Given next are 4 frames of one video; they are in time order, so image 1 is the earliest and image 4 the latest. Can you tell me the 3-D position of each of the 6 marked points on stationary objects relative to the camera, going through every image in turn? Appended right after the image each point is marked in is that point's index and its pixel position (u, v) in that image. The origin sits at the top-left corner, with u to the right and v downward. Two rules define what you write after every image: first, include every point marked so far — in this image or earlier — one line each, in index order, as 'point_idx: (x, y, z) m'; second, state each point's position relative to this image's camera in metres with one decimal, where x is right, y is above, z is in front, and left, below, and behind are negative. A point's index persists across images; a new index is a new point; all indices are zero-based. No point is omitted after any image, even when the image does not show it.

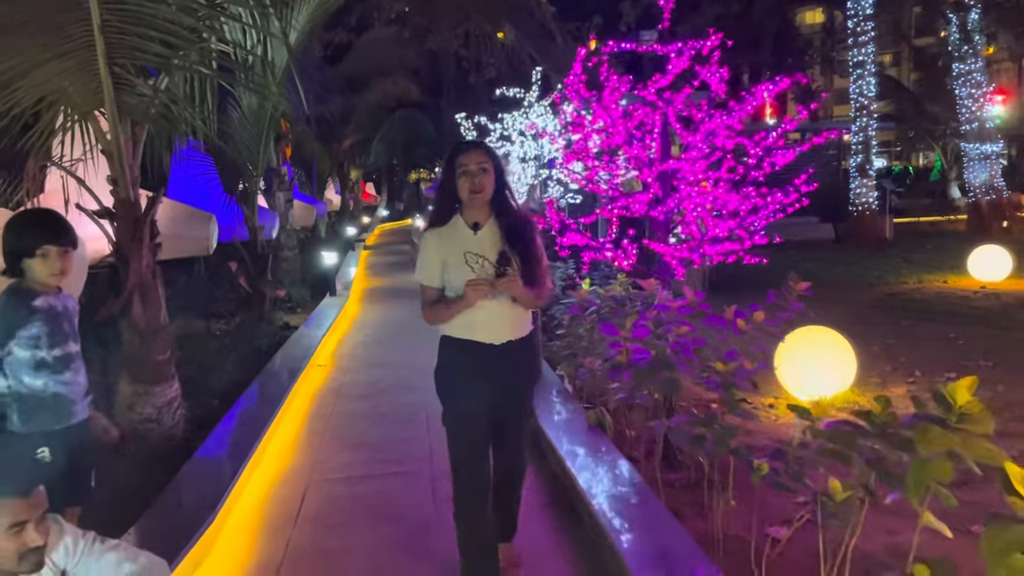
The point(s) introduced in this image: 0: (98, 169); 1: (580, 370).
0: (-3.0, +0.8, +6.1) m
1: (+0.4, -0.5, +5.5) m
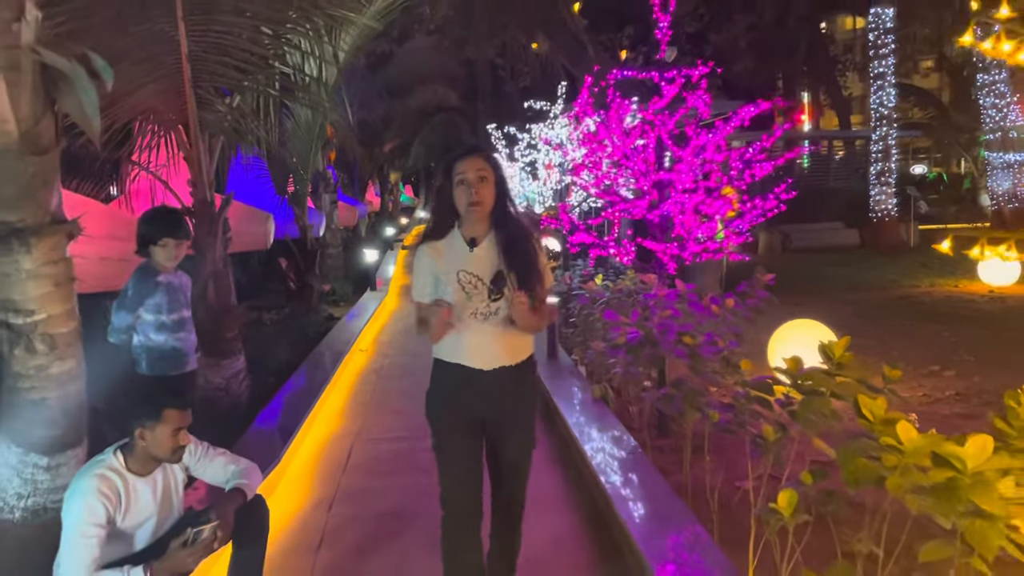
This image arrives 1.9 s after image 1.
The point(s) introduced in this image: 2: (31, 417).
0: (-2.8, +0.9, +7.0) m
1: (+0.6, -0.5, +6.3) m
2: (-1.9, -0.5, +3.4) m
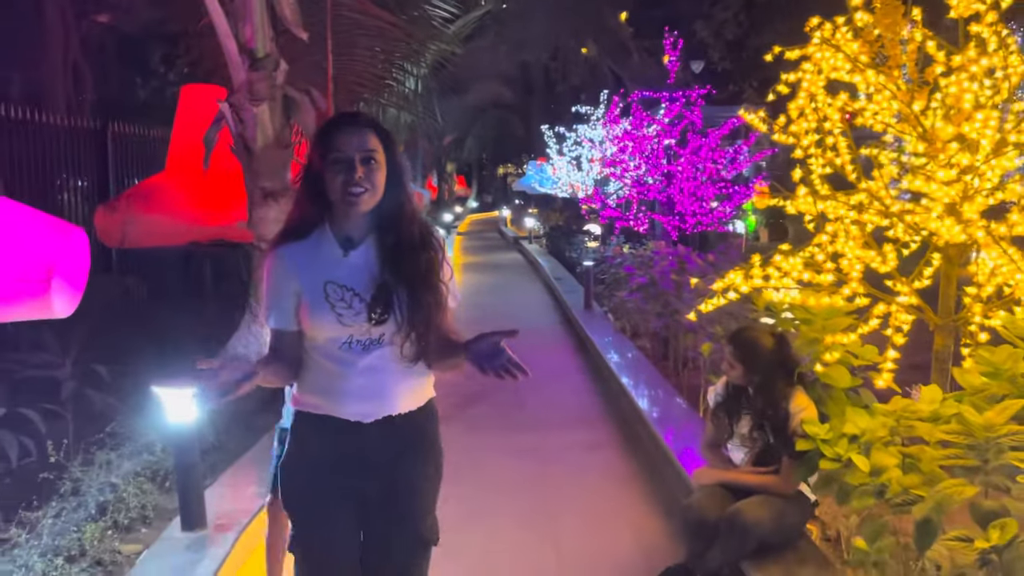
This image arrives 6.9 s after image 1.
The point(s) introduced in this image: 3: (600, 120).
0: (-2.3, +1.4, +9.3) m
1: (+1.0, -0.1, +8.4) m
2: (-1.6, -0.1, +5.6) m
3: (+1.9, +3.6, +18.1) m
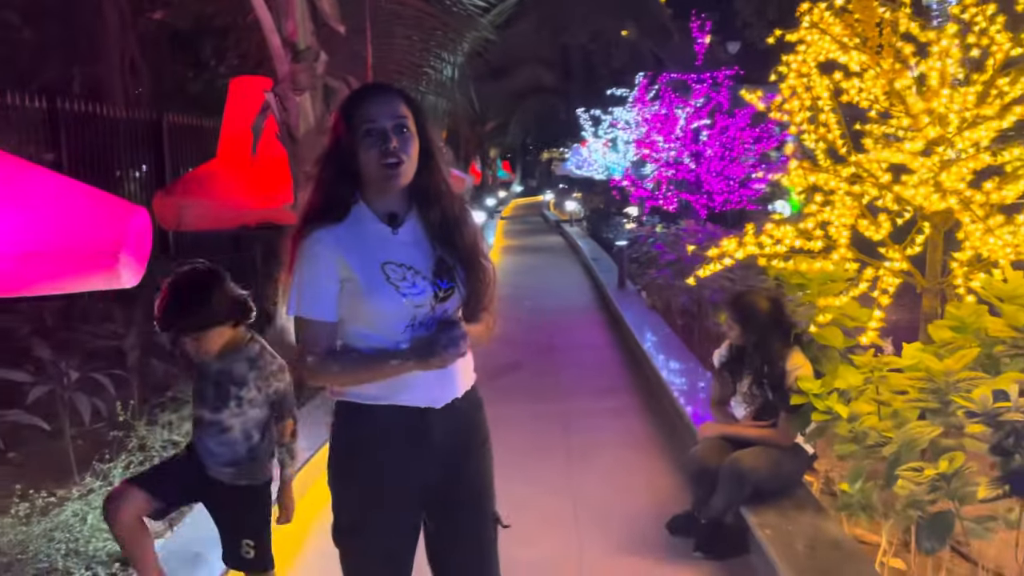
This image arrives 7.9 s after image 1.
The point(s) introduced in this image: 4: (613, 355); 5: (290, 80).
0: (-1.9, +1.6, +9.7) m
1: (+1.4, +0.1, +8.7) m
2: (-1.4, 0.0, +6.0) m
3: (+2.8, +4.0, +18.2) m
4: (+0.9, -0.6, +7.8) m
5: (-1.4, +1.3, +5.3) m
